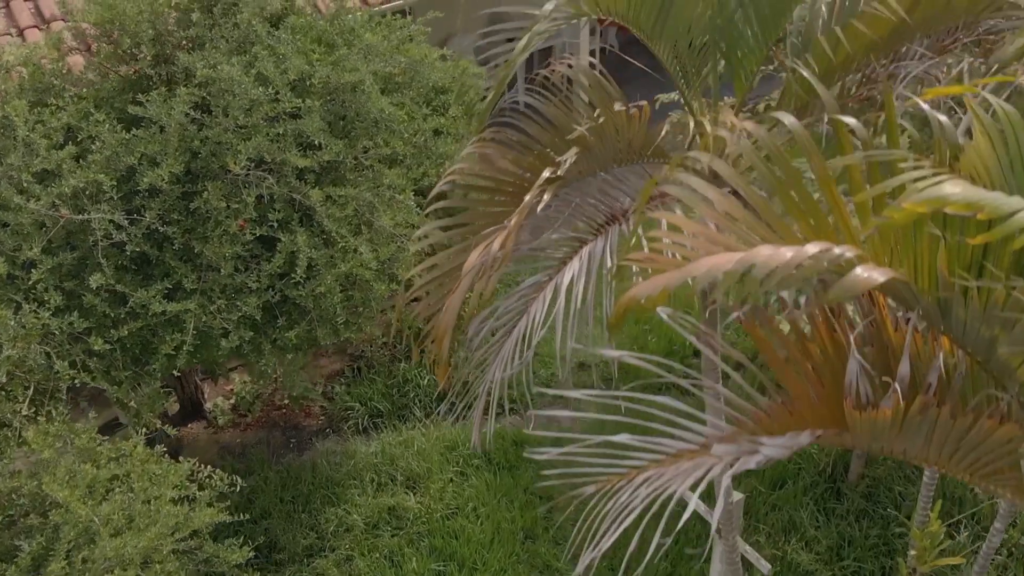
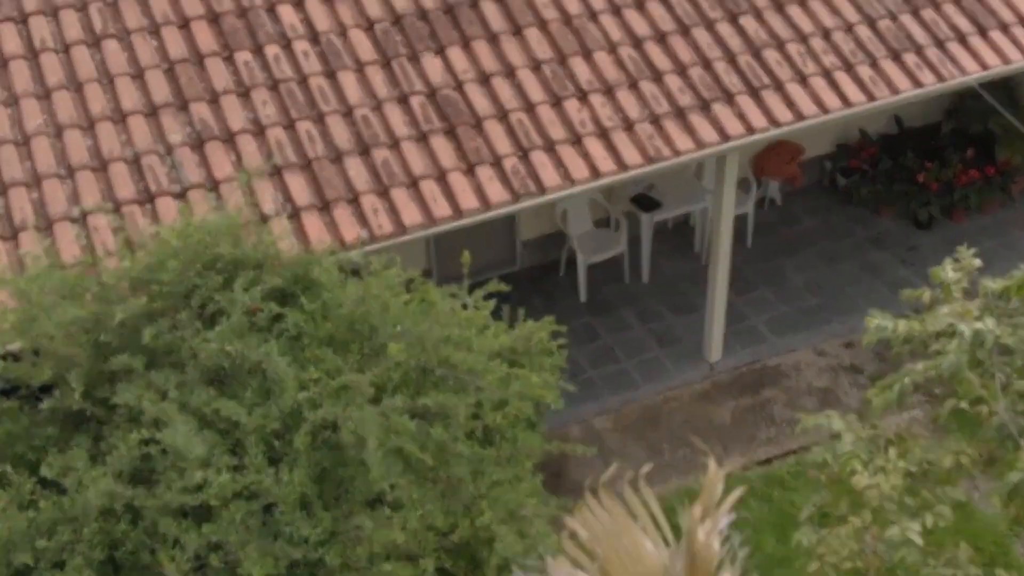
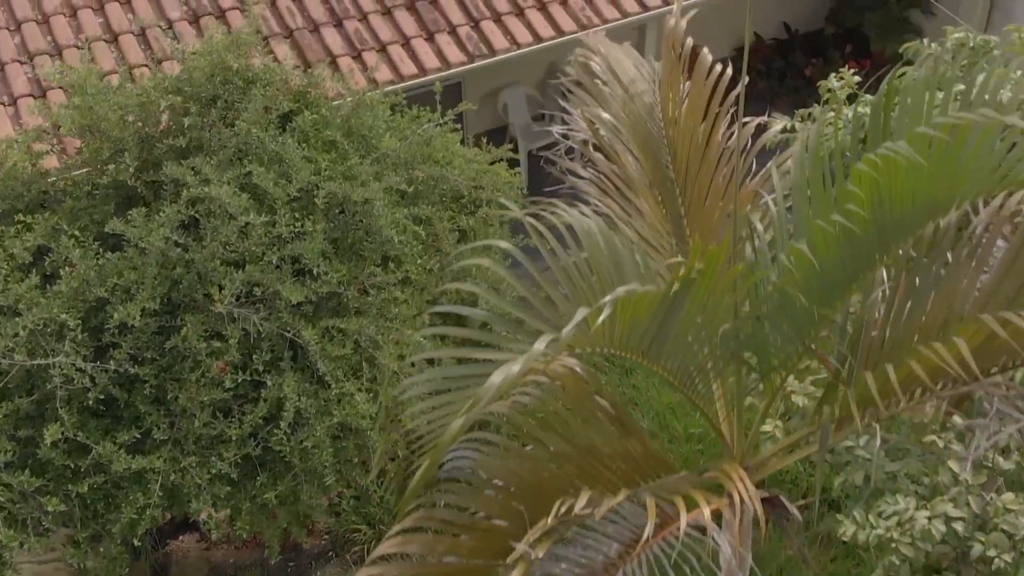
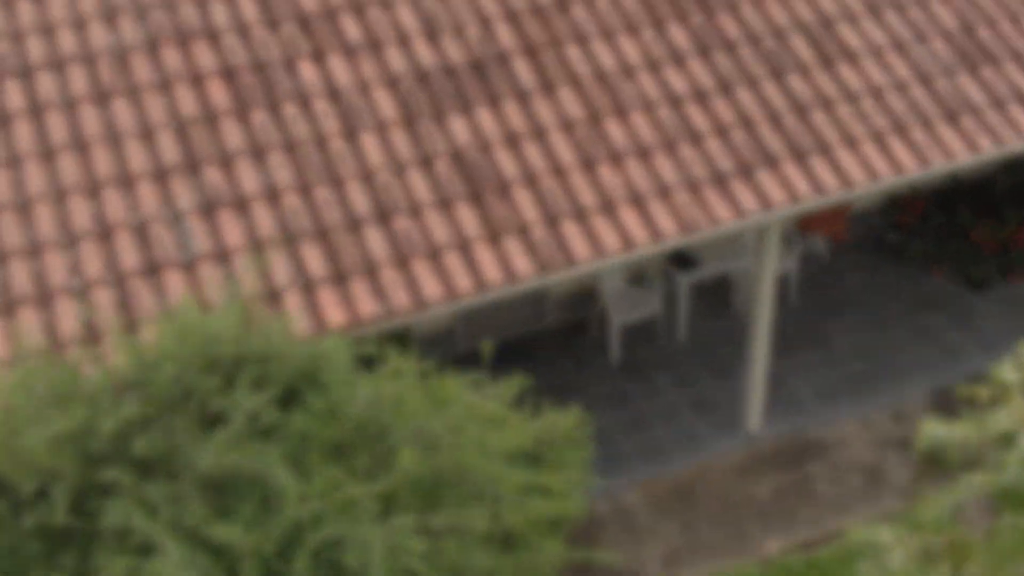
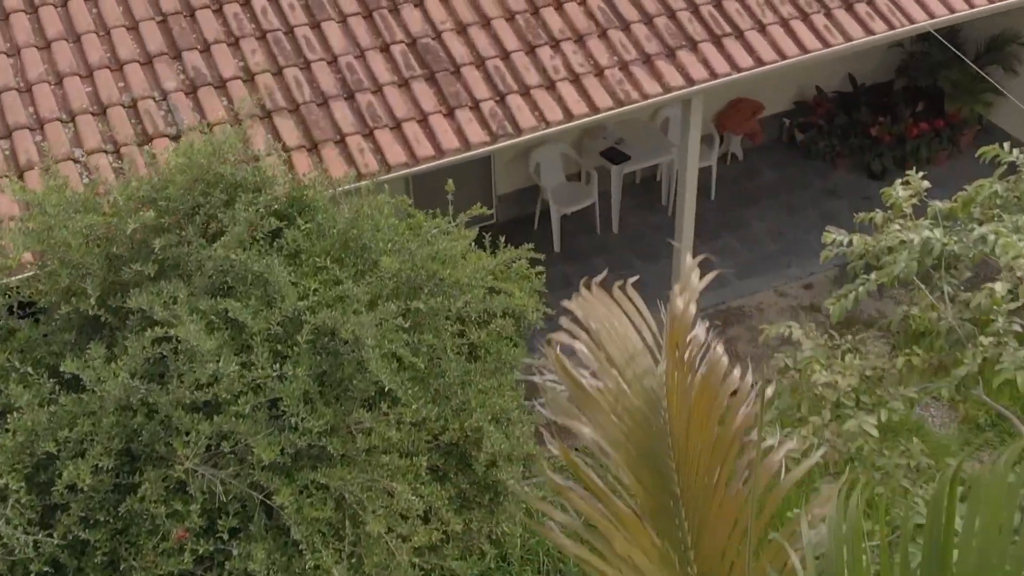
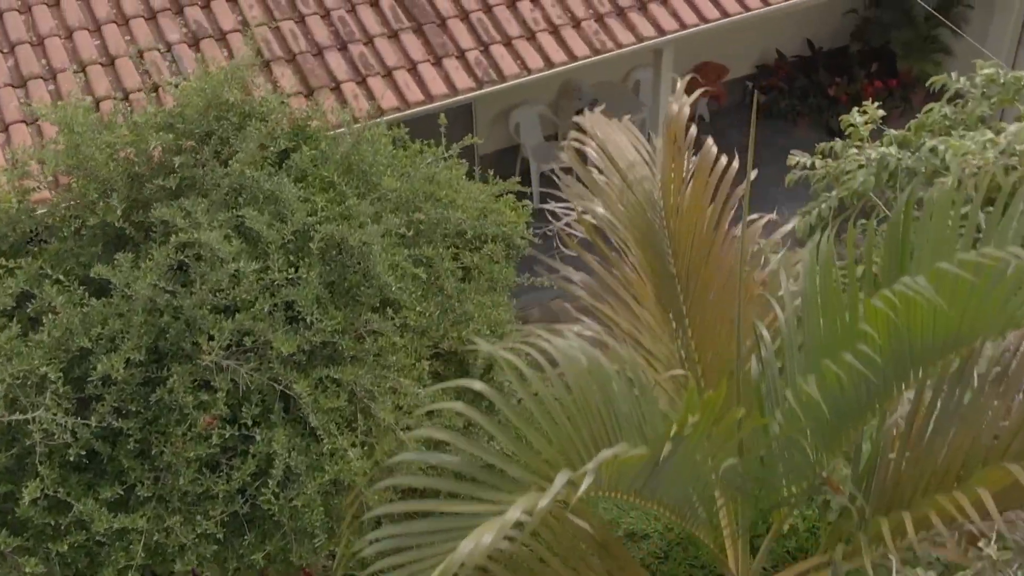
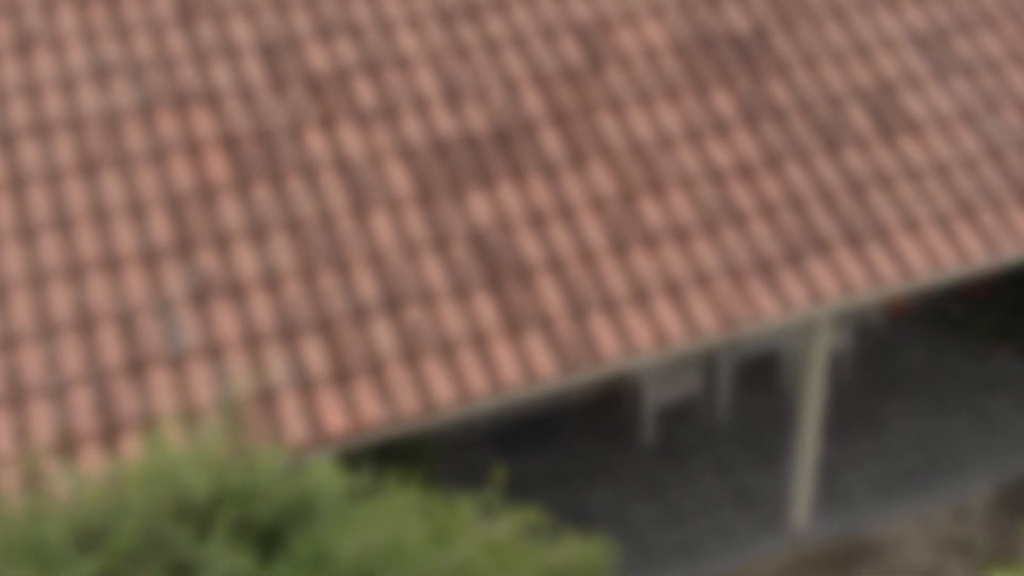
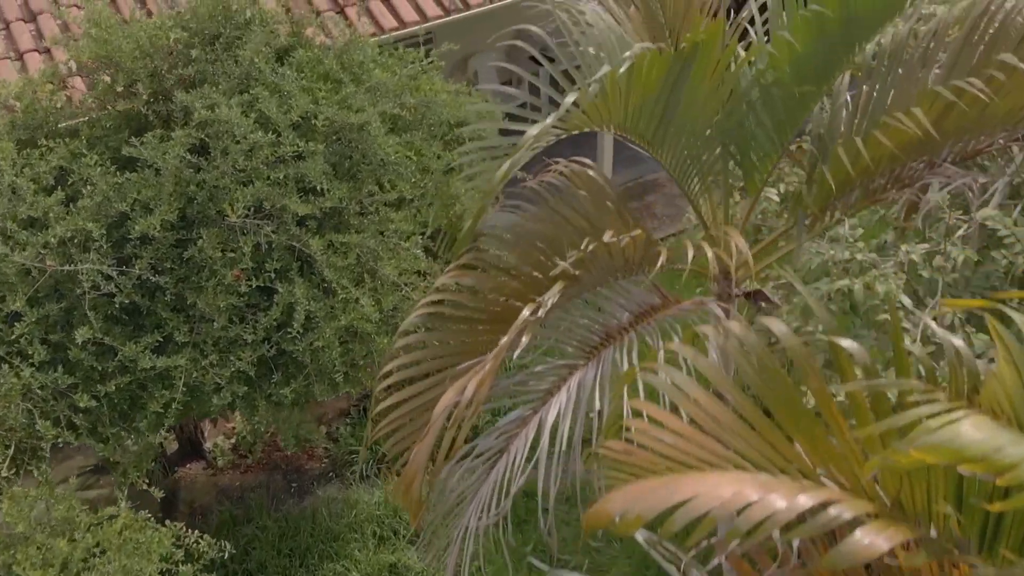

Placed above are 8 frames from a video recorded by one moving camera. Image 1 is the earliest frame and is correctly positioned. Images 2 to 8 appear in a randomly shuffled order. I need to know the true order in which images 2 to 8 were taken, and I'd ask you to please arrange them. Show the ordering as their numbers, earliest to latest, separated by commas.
8, 3, 6, 5, 2, 4, 7
